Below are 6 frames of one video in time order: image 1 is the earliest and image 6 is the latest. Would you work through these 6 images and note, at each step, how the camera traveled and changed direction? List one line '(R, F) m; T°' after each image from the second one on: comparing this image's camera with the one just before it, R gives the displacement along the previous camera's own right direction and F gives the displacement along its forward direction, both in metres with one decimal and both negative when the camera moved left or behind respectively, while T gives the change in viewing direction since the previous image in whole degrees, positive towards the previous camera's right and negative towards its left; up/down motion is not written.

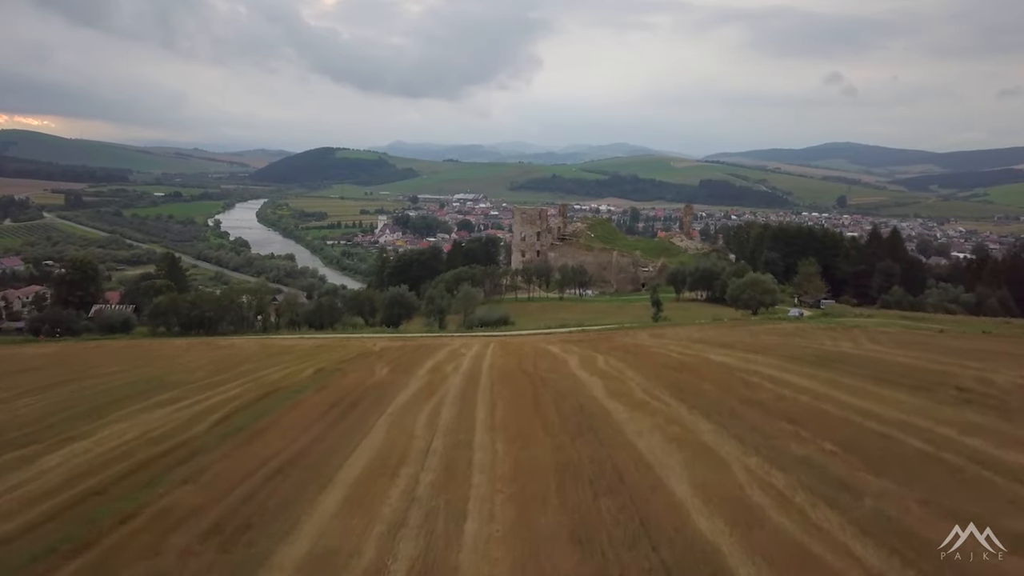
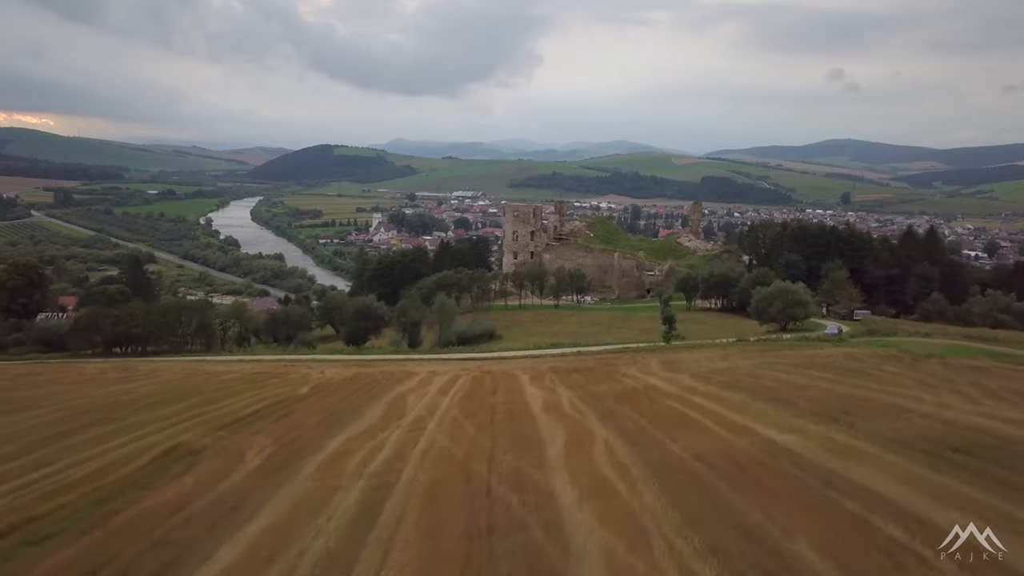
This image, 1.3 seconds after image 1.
(+1.0, +7.9) m; 0°
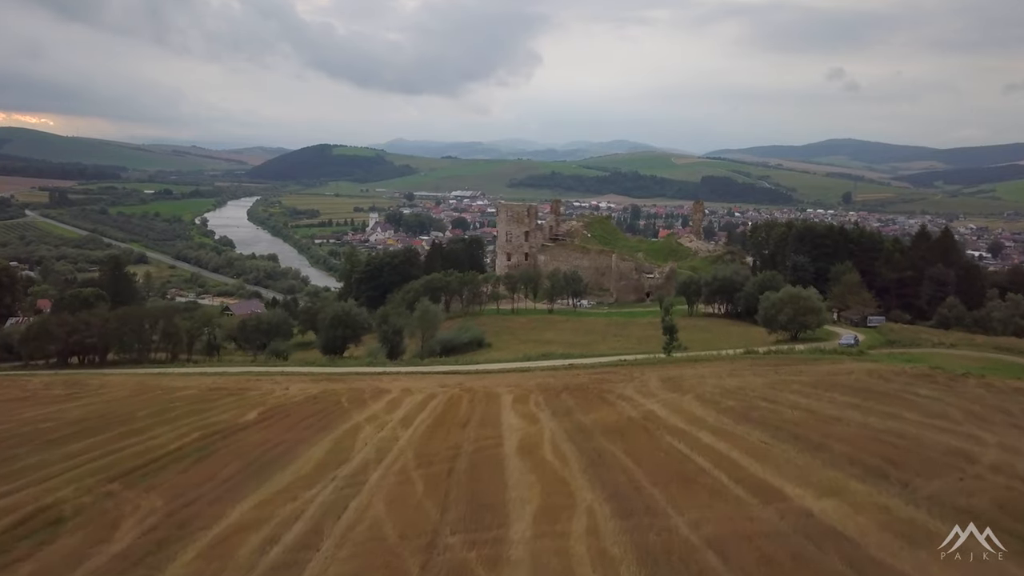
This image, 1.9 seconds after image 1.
(+0.7, +3.3) m; 0°
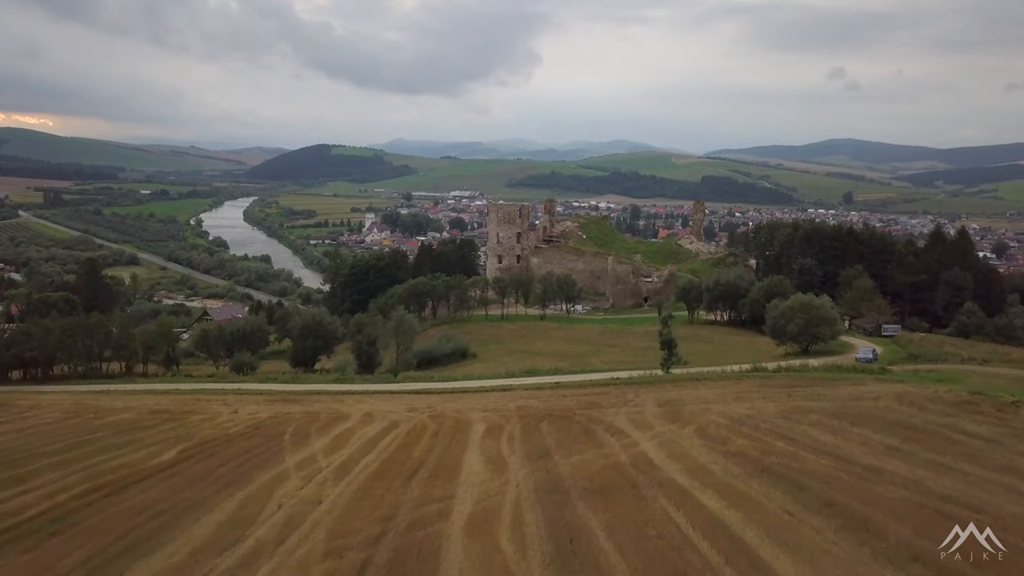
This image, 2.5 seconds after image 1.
(+0.9, +3.6) m; 0°
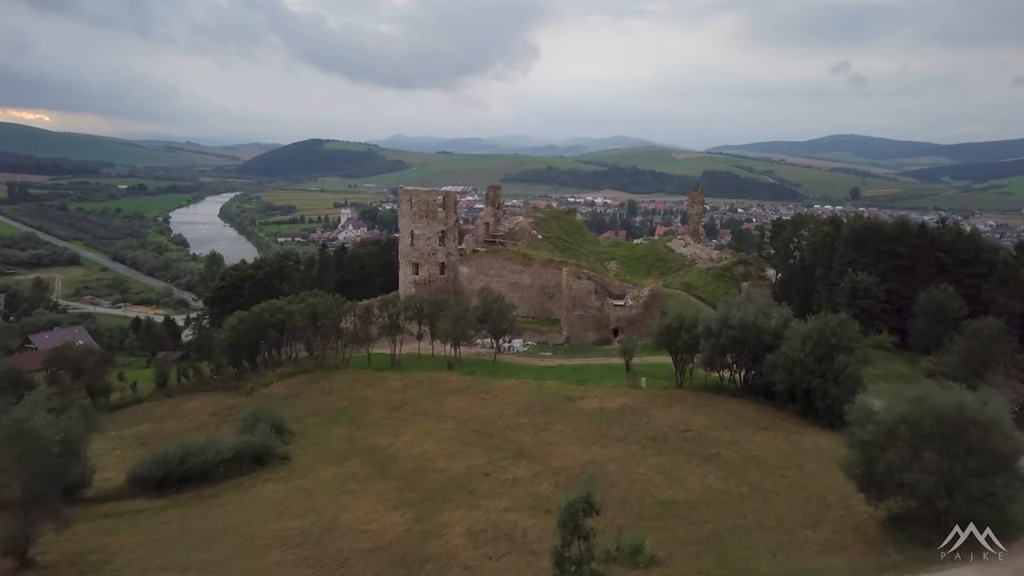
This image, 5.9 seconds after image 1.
(+5.6, +20.5) m; 0°
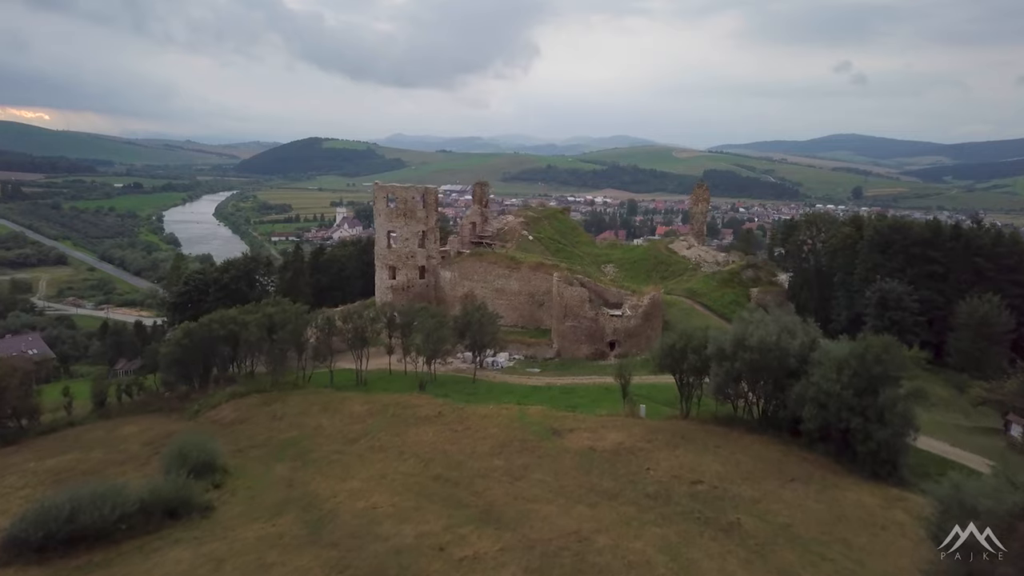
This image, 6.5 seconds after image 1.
(+0.9, +4.5) m; 0°
